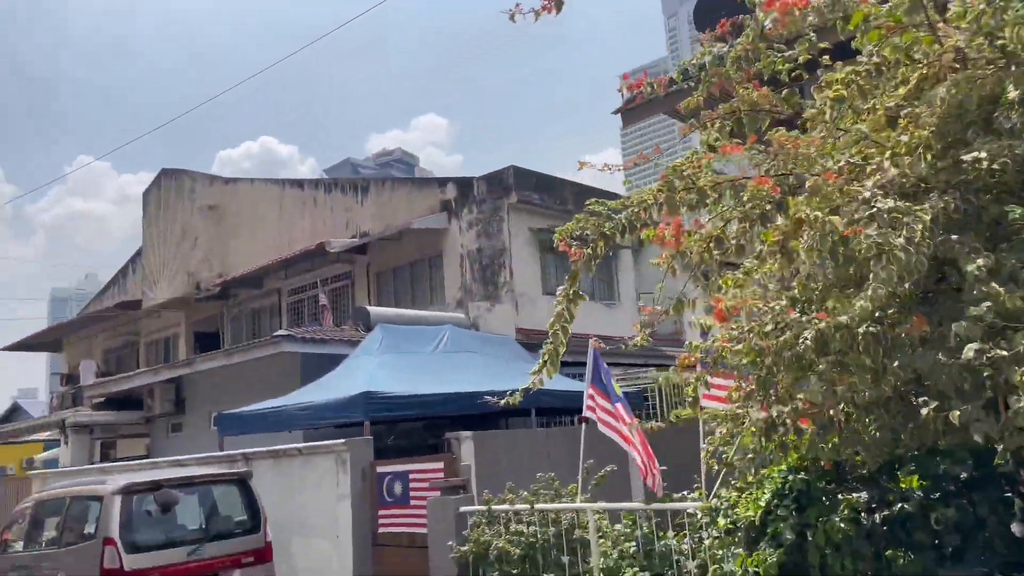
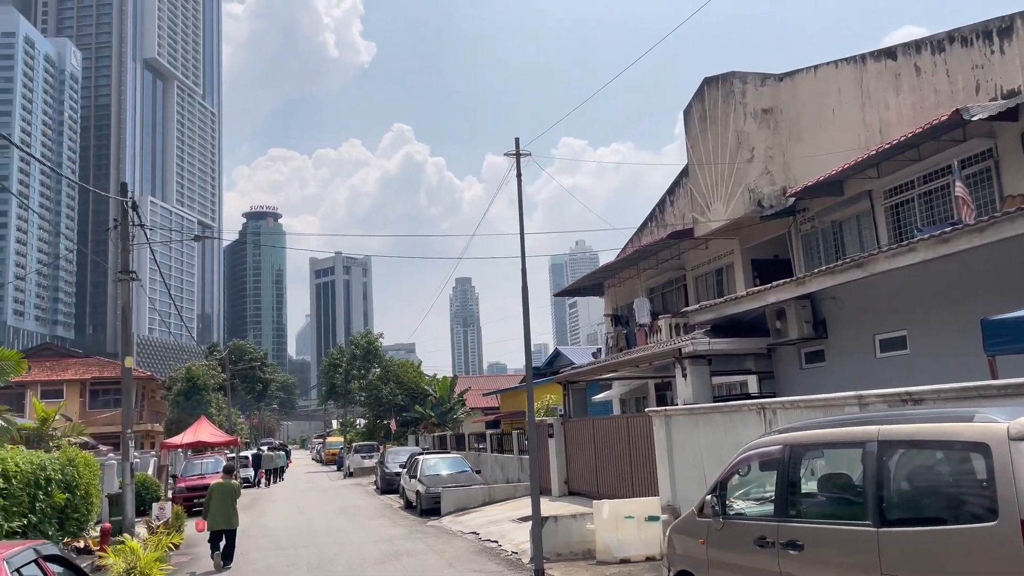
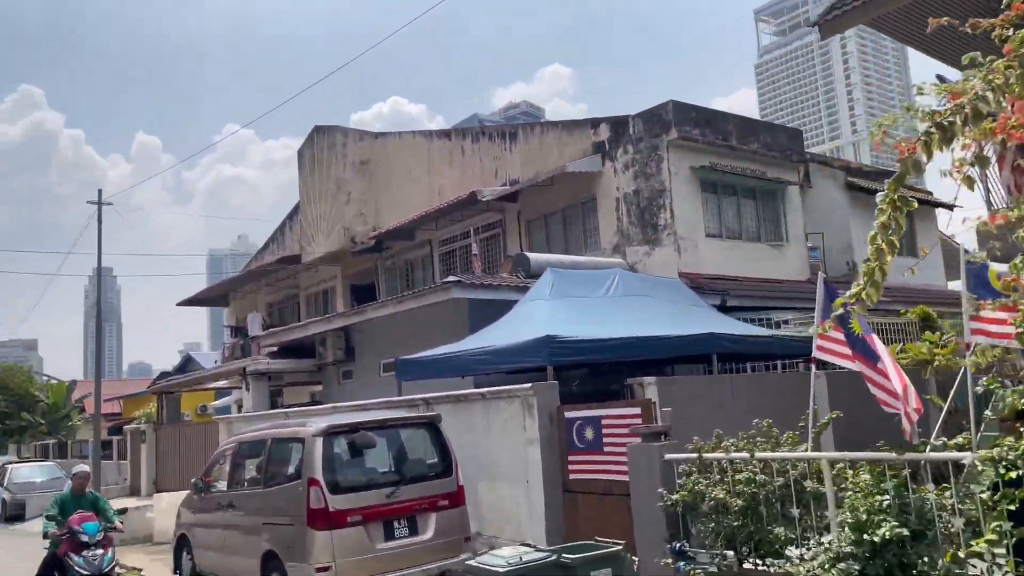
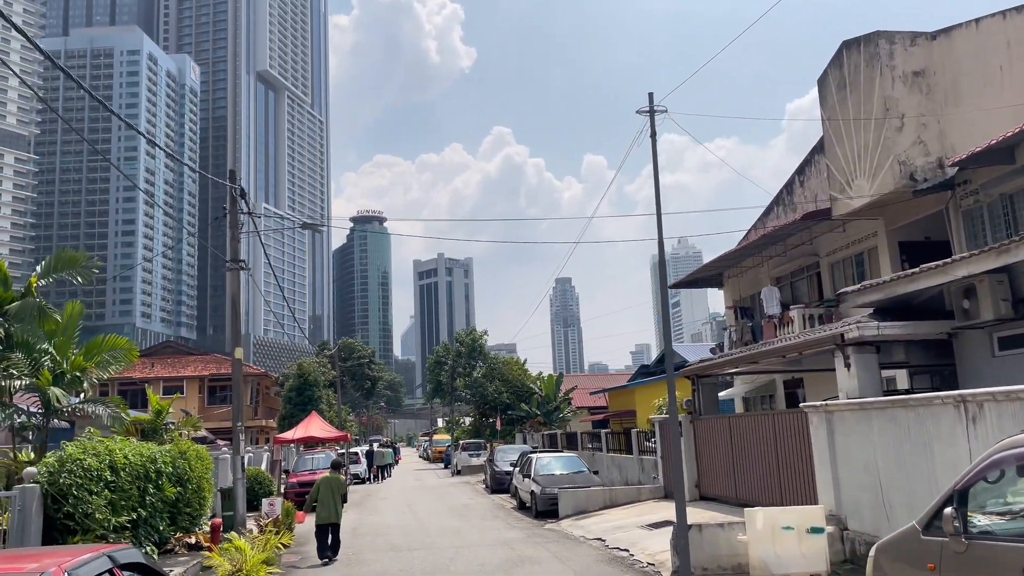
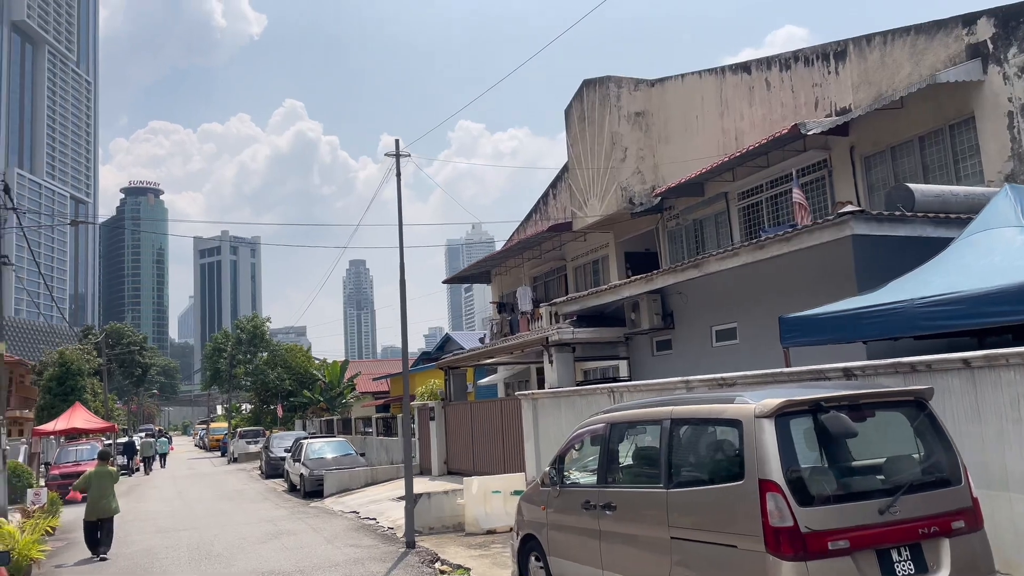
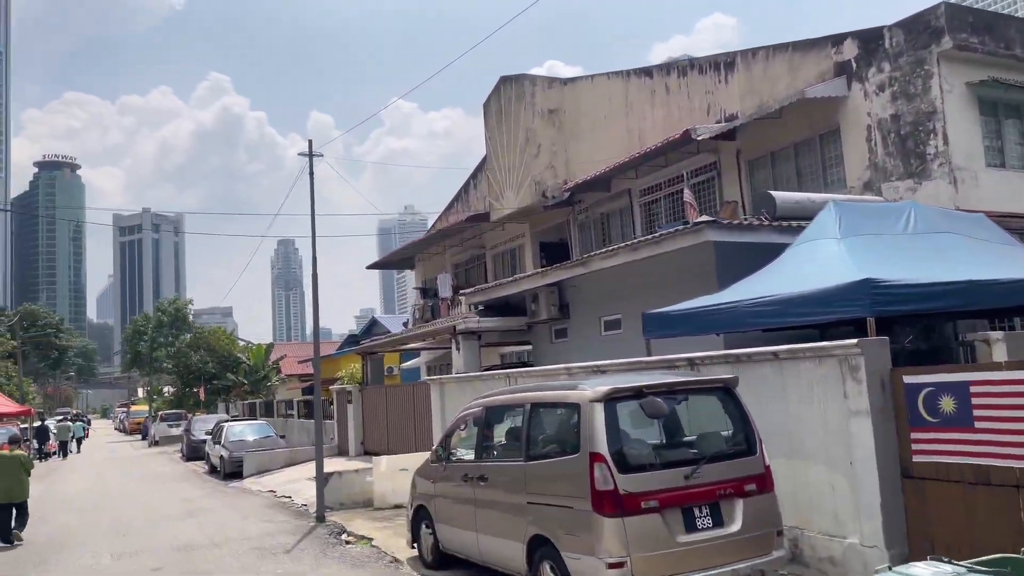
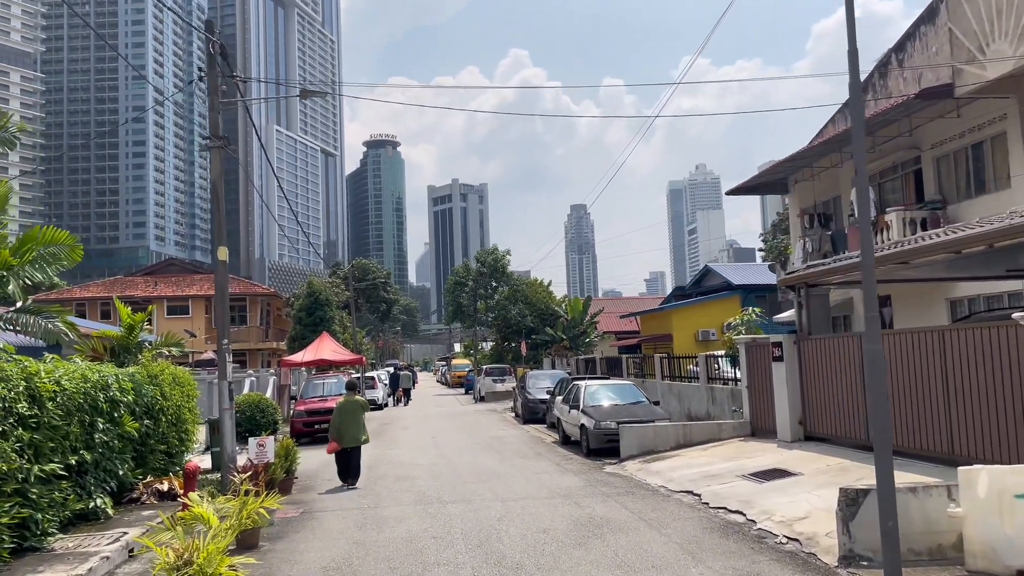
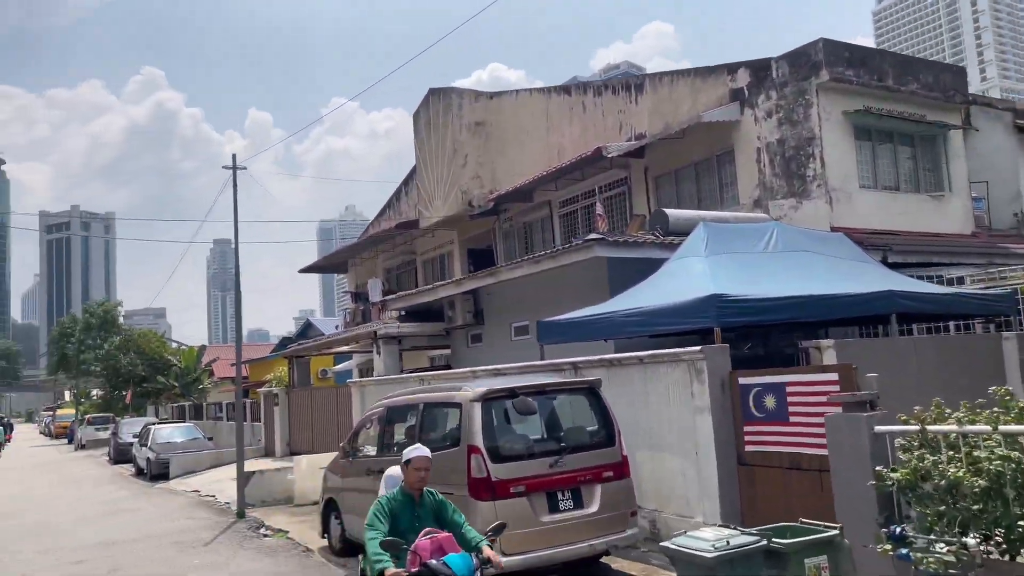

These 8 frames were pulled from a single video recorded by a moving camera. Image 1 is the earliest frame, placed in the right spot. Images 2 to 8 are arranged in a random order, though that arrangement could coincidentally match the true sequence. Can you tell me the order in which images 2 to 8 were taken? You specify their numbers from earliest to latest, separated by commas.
3, 8, 6, 5, 2, 4, 7
